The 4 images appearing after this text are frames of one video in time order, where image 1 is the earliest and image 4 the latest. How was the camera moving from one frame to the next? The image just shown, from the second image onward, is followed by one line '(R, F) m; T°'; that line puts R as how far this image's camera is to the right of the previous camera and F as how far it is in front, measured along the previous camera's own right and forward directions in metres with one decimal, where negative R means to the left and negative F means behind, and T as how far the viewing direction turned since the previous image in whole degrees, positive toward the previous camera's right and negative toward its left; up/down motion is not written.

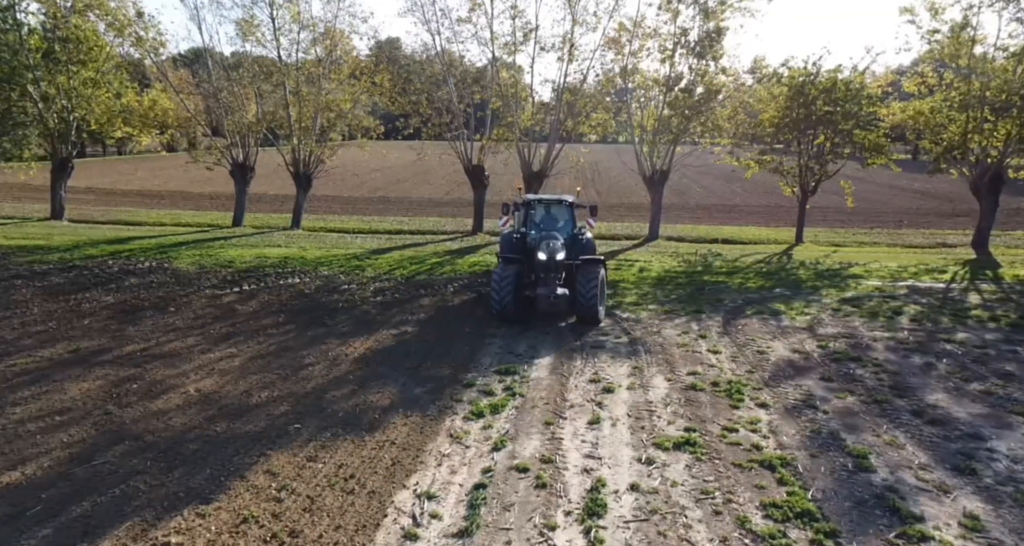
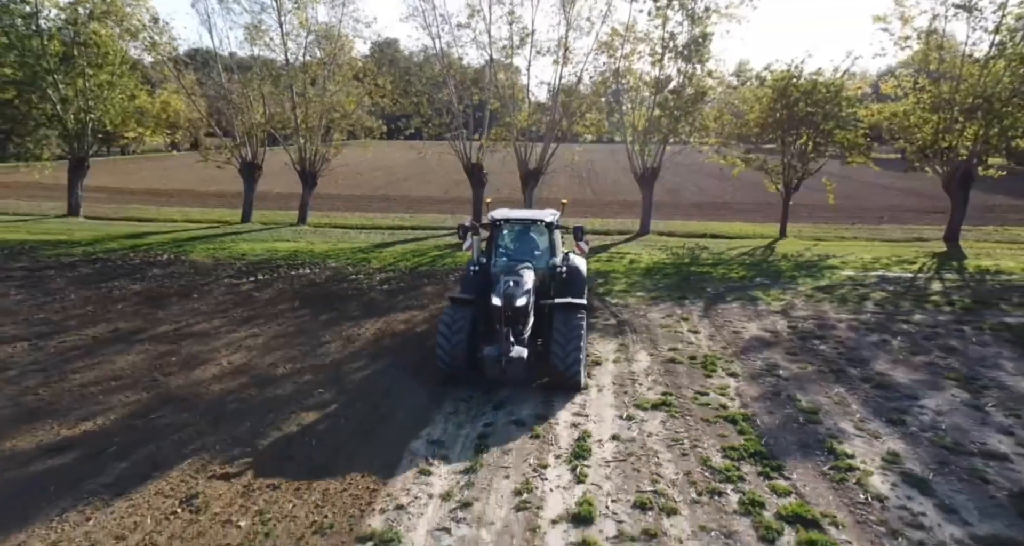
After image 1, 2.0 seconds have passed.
(0.0, -1.0) m; 0°
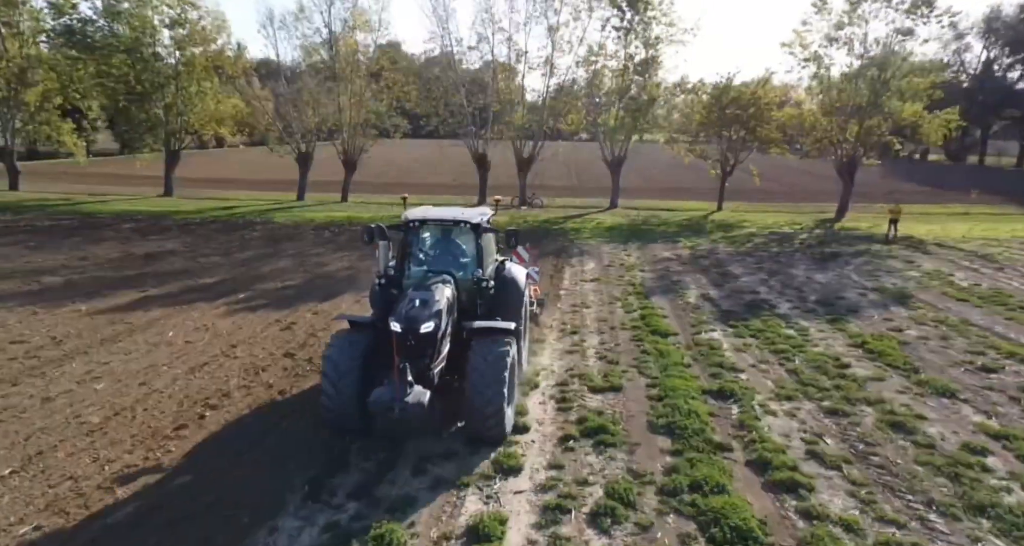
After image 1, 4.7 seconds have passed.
(-0.1, -5.8) m; 0°
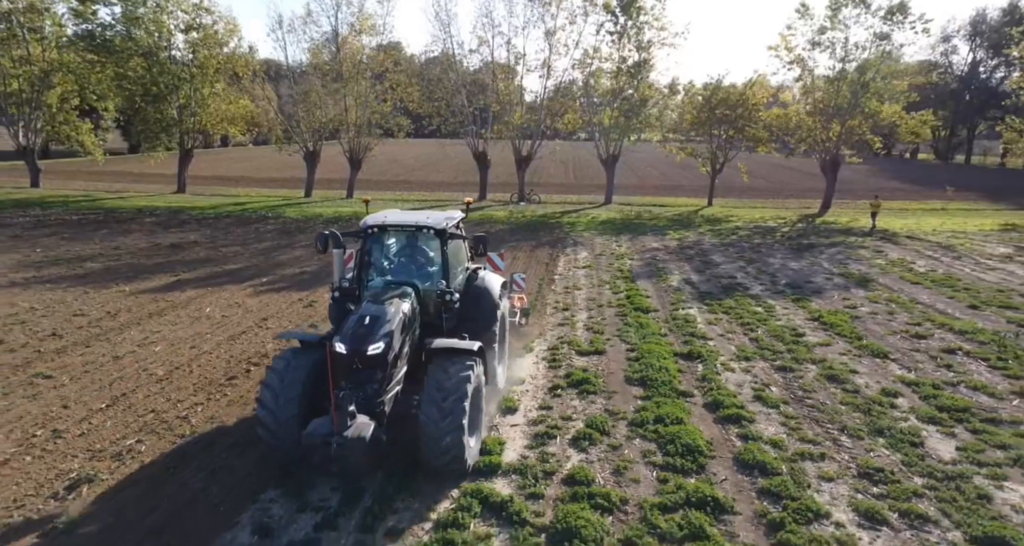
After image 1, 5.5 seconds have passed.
(0.0, -1.1) m; 0°
